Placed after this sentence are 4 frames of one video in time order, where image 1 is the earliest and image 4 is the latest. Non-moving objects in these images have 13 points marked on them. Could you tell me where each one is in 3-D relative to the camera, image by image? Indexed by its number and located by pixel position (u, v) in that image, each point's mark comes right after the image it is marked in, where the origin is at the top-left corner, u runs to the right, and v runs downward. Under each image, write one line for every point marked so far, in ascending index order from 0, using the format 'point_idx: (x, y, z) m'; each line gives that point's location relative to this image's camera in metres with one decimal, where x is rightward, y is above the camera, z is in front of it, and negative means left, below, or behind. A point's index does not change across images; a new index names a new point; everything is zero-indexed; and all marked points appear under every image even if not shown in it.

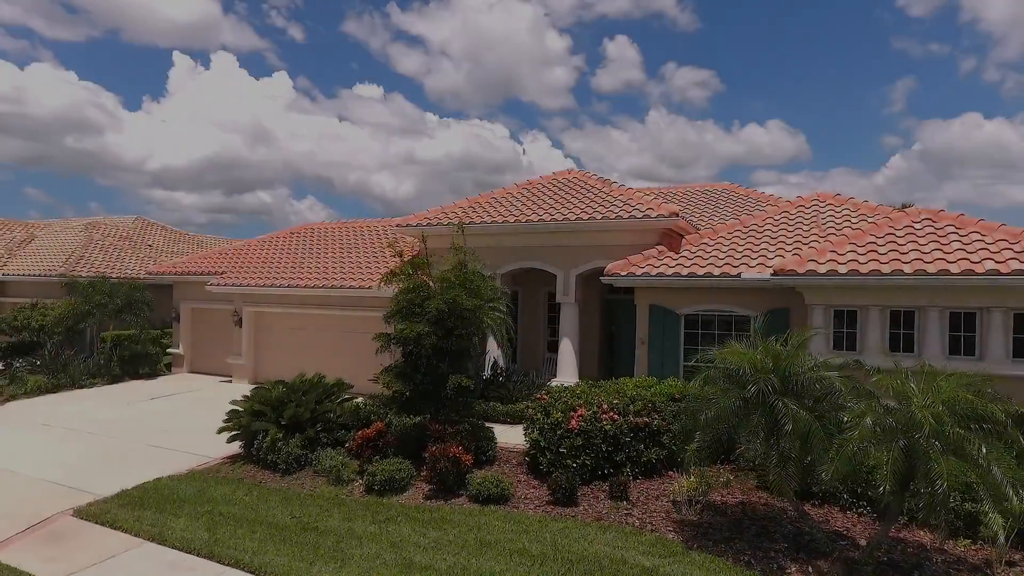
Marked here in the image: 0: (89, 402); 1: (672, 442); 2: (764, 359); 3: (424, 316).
0: (-11.1, -3.0, +15.4) m
1: (+2.7, -2.6, +9.8) m
2: (+3.0, -0.8, +6.9) m
3: (-1.4, -0.5, +9.5) m
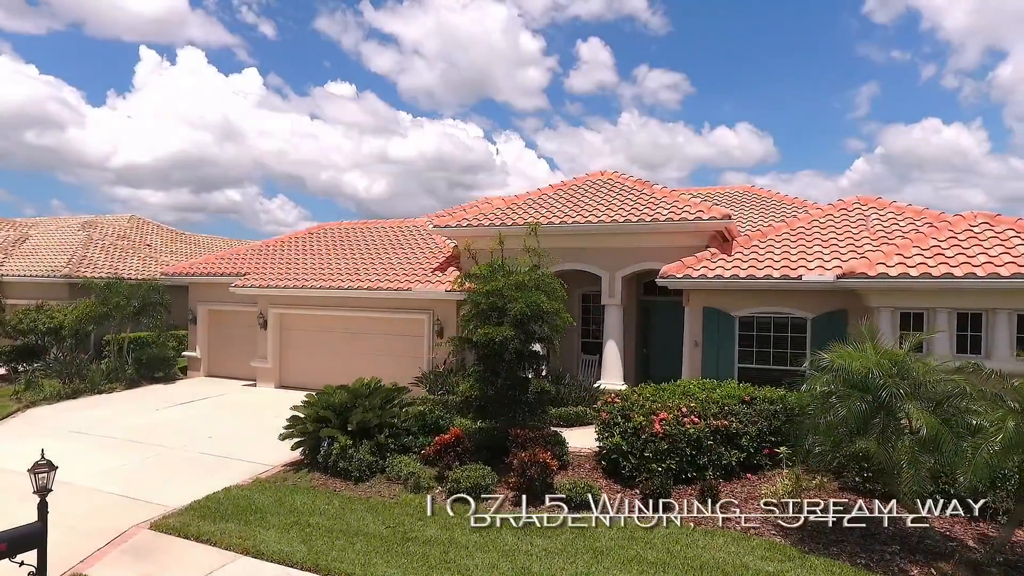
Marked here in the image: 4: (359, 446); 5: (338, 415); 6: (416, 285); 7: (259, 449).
0: (-10.0, -3.0, +14.8) m
1: (+3.9, -2.6, +9.7) m
2: (+4.4, -0.9, +6.9) m
3: (-0.1, -0.5, +9.3) m
4: (-2.6, -2.7, +9.9) m
5: (-3.1, -2.2, +10.4) m
6: (-2.5, +0.1, +15.9) m
7: (-5.1, -3.3, +12.0) m
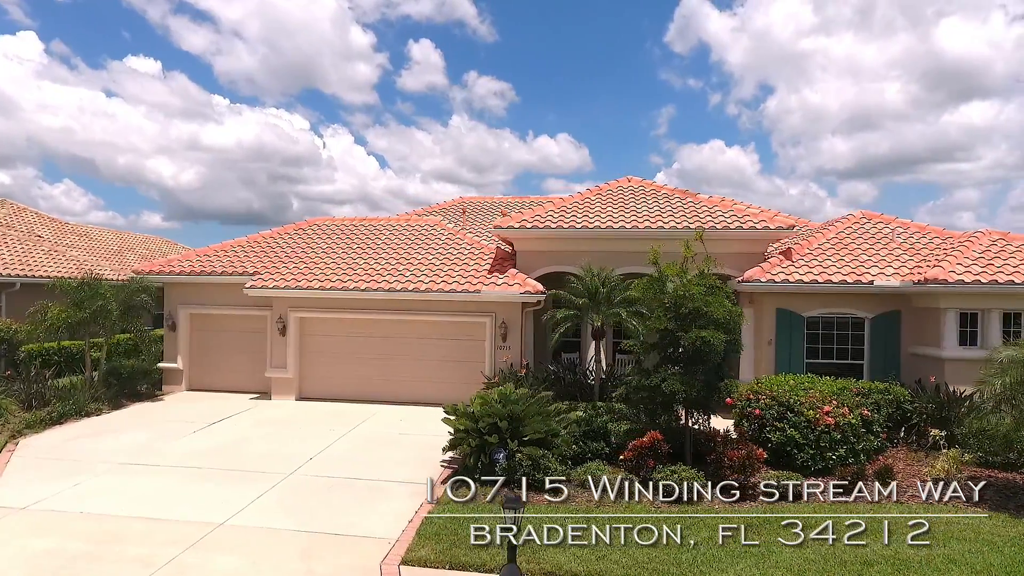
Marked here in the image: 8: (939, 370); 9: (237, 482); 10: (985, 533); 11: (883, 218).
0: (-7.9, -3.1, +12.4) m
1: (+6.9, -2.7, +11.0) m
2: (+8.0, -0.9, +8.4) m
3: (+3.1, -0.6, +9.6) m
4: (+0.5, -2.7, +9.5) m
5: (-0.1, -2.3, +9.9) m
6: (-0.9, 0.0, +15.3) m
7: (-2.5, -3.3, +10.9) m
8: (+9.2, -1.8, +12.7) m
9: (-4.7, -3.3, +9.9) m
10: (+6.3, -3.3, +7.9) m
11: (+10.4, +1.9, +16.3) m
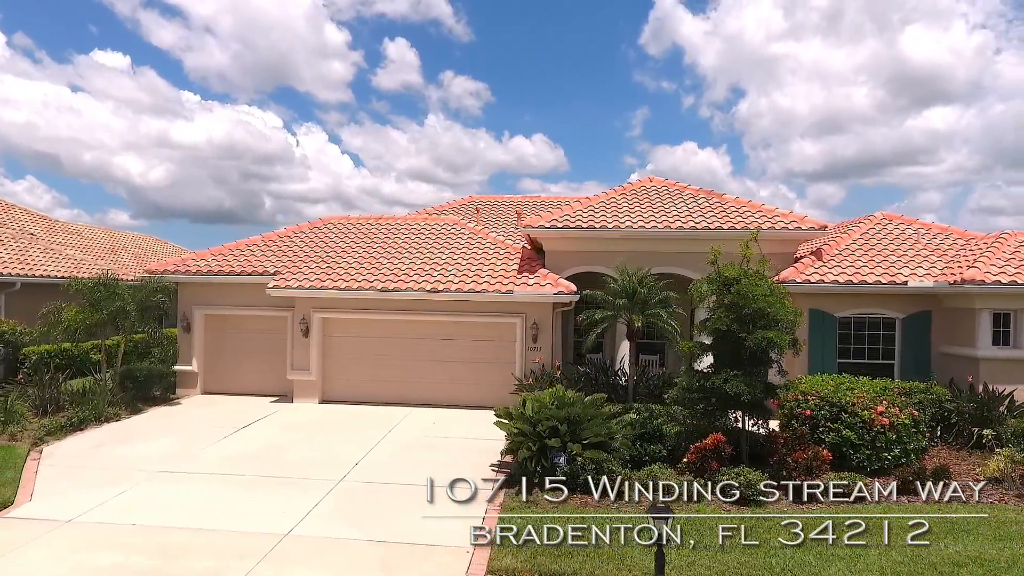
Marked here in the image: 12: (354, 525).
0: (-7.0, -3.1, +11.9) m
1: (+7.8, -2.7, +11.1) m
2: (+9.0, -1.0, +8.5) m
3: (+4.1, -0.6, +9.5) m
4: (+1.5, -2.7, +9.4) m
5: (+0.9, -2.3, +9.7) m
6: (-0.1, 0.0, +15.1) m
7: (-1.5, -3.3, +10.6) m
8: (+10.1, -1.8, +12.9) m
9: (-3.7, -3.3, +9.5) m
10: (+7.4, -3.3, +8.0) m
11: (+11.1, +1.9, +16.5) m
12: (-2.3, -3.3, +8.3) m
